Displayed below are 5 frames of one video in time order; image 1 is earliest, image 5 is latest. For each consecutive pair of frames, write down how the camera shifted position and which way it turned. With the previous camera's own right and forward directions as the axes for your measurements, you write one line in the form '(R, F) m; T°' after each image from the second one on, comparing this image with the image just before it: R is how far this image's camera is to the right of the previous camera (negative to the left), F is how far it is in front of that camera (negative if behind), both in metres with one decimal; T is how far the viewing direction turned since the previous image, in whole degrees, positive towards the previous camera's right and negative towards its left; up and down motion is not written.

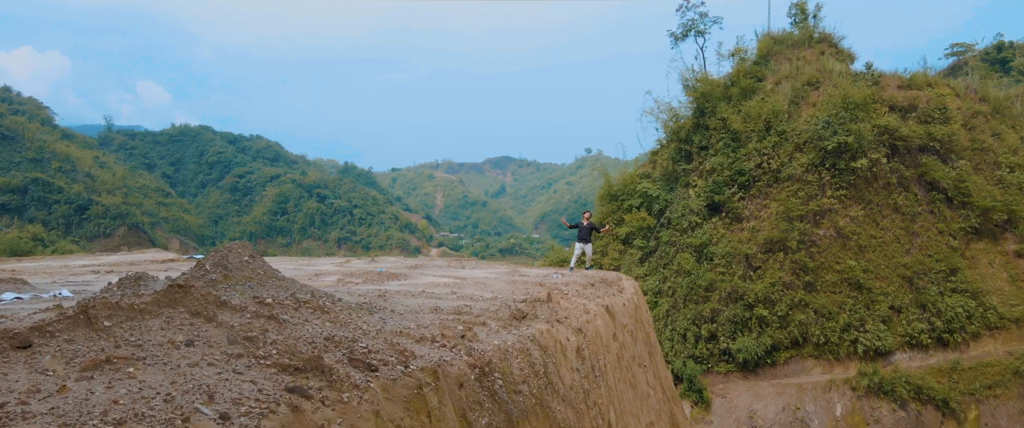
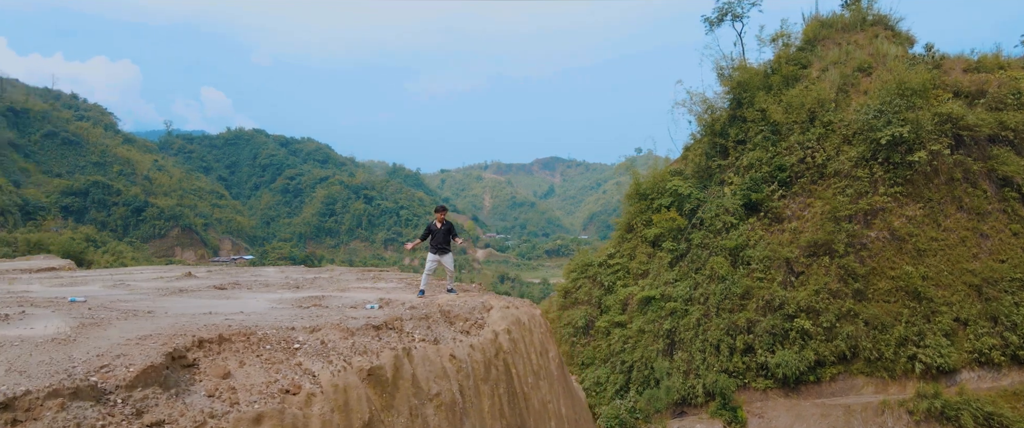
(+1.2, +1.5) m; -5°
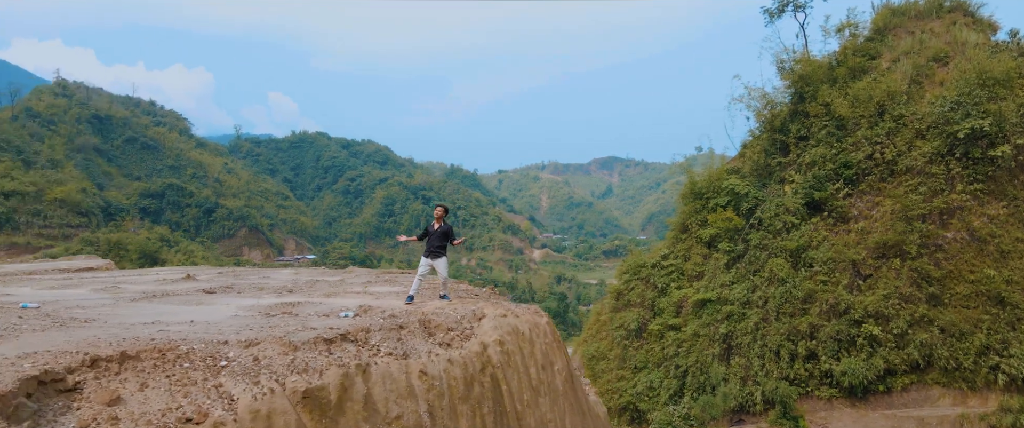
(+0.2, 0.0) m; -5°
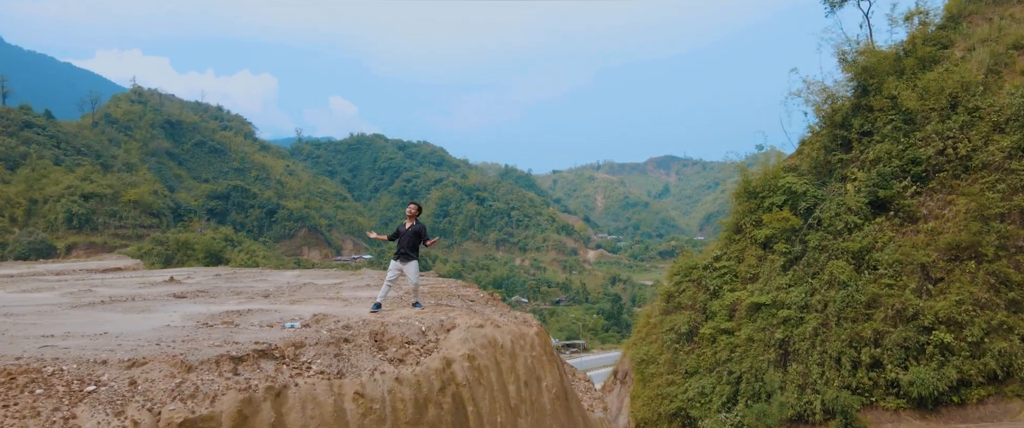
(+0.2, 0.0) m; -5°
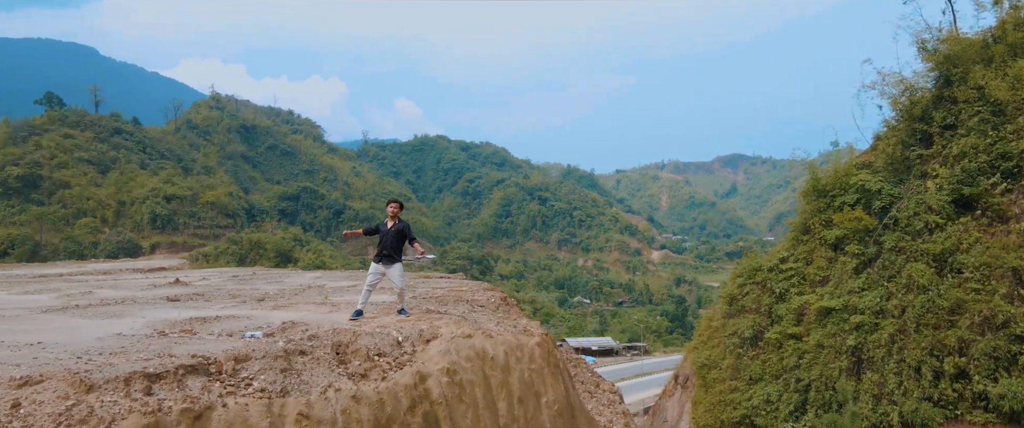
(+0.2, +0.1) m; -6°
